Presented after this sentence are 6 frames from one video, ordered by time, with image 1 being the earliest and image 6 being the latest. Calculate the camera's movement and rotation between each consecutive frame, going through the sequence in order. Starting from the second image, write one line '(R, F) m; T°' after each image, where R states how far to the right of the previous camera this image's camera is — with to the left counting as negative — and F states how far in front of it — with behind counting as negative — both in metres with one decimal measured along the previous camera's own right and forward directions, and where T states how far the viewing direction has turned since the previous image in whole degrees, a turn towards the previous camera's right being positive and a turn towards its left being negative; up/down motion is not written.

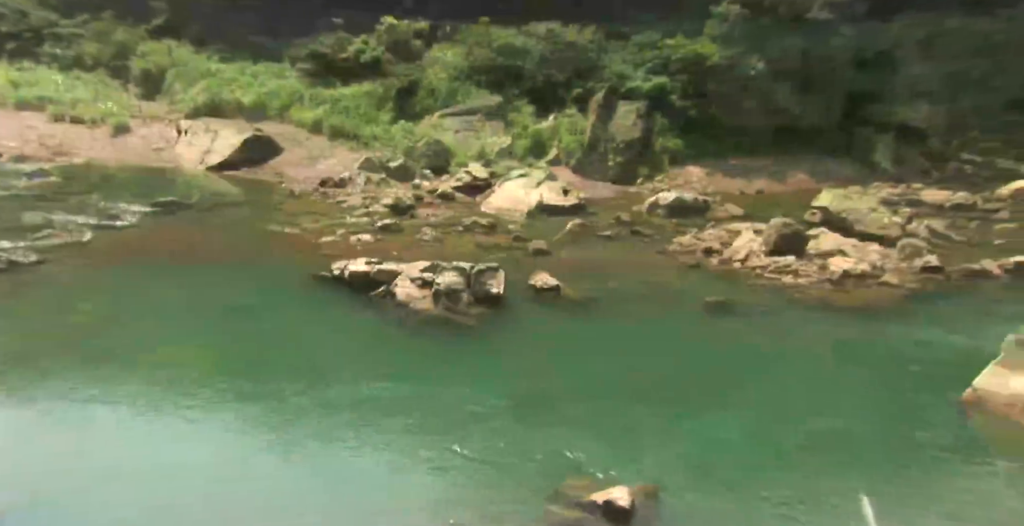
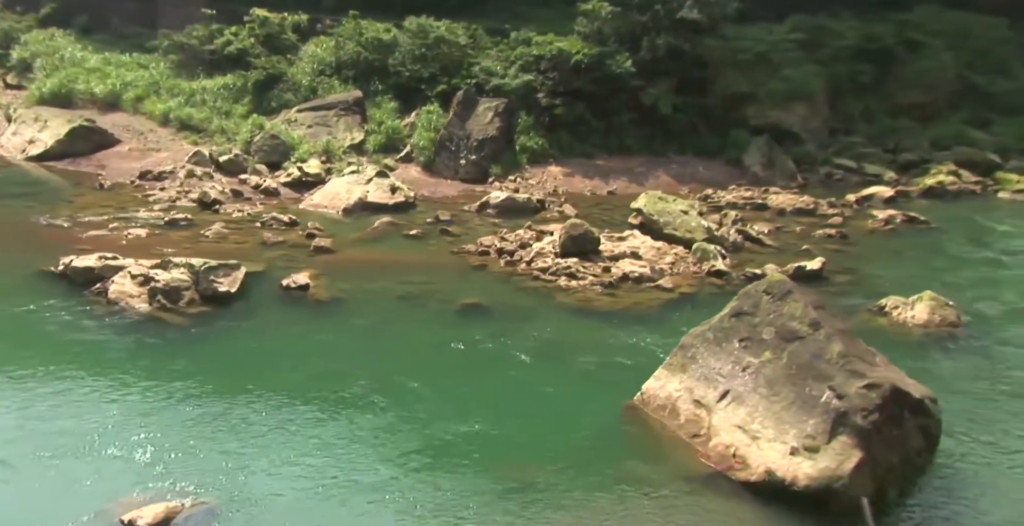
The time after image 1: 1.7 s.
(+3.2, +0.1) m; +2°
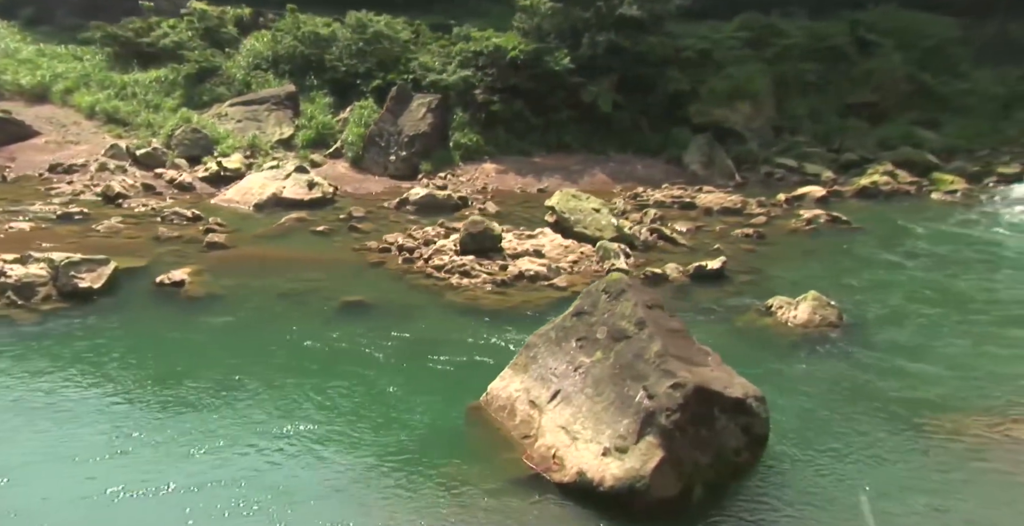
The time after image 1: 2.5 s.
(+1.5, +0.1) m; +1°
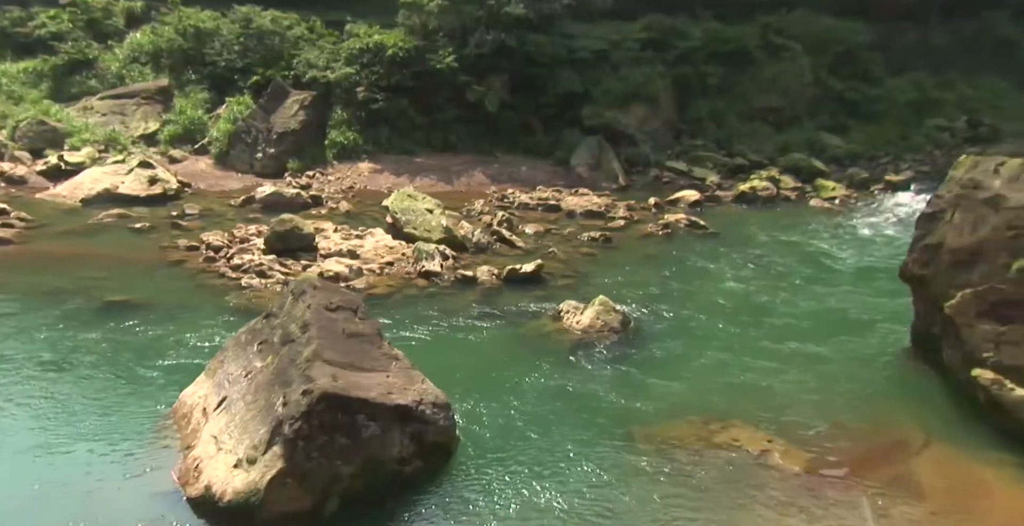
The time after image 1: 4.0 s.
(+2.8, +0.3) m; +2°
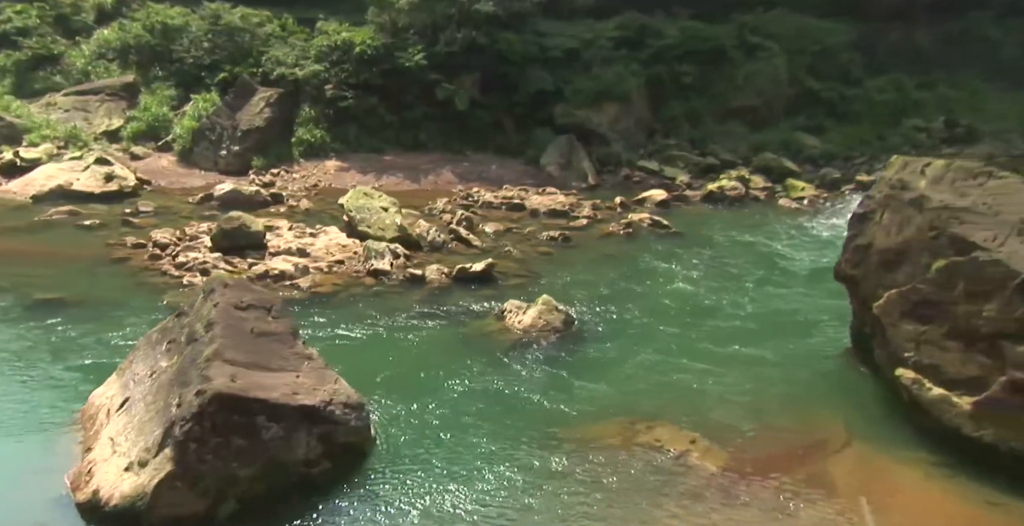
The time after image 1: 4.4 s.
(+0.7, +0.1) m; 0°
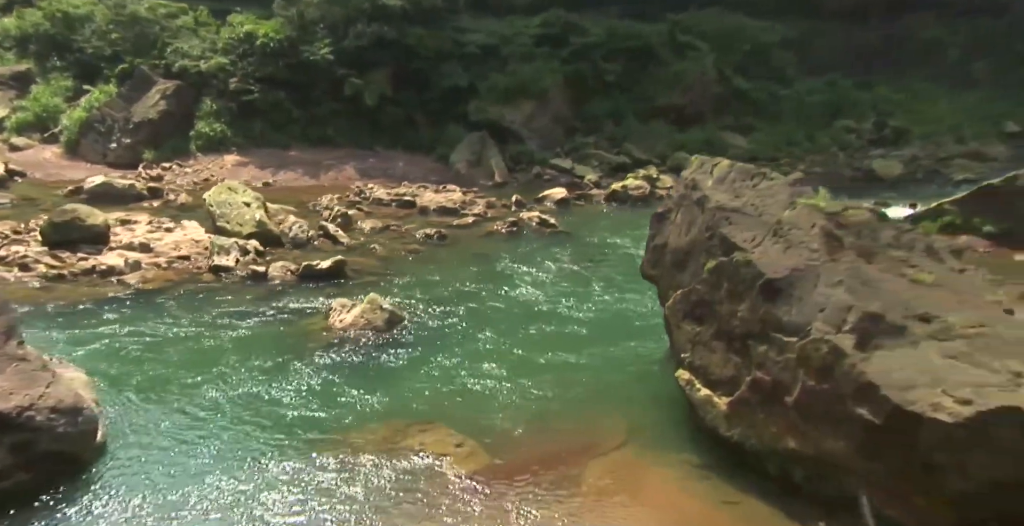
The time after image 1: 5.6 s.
(+2.2, +0.4) m; +1°
